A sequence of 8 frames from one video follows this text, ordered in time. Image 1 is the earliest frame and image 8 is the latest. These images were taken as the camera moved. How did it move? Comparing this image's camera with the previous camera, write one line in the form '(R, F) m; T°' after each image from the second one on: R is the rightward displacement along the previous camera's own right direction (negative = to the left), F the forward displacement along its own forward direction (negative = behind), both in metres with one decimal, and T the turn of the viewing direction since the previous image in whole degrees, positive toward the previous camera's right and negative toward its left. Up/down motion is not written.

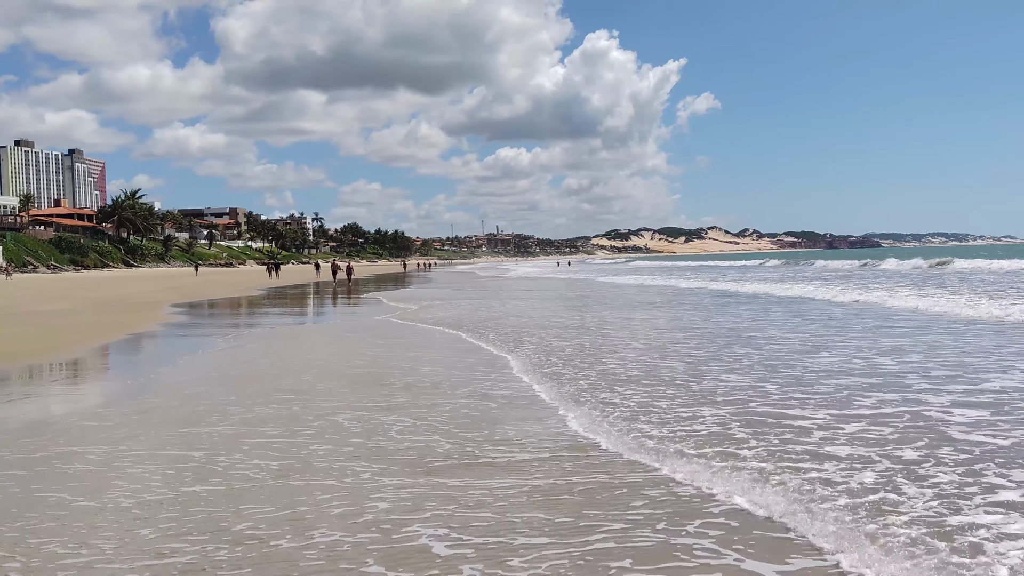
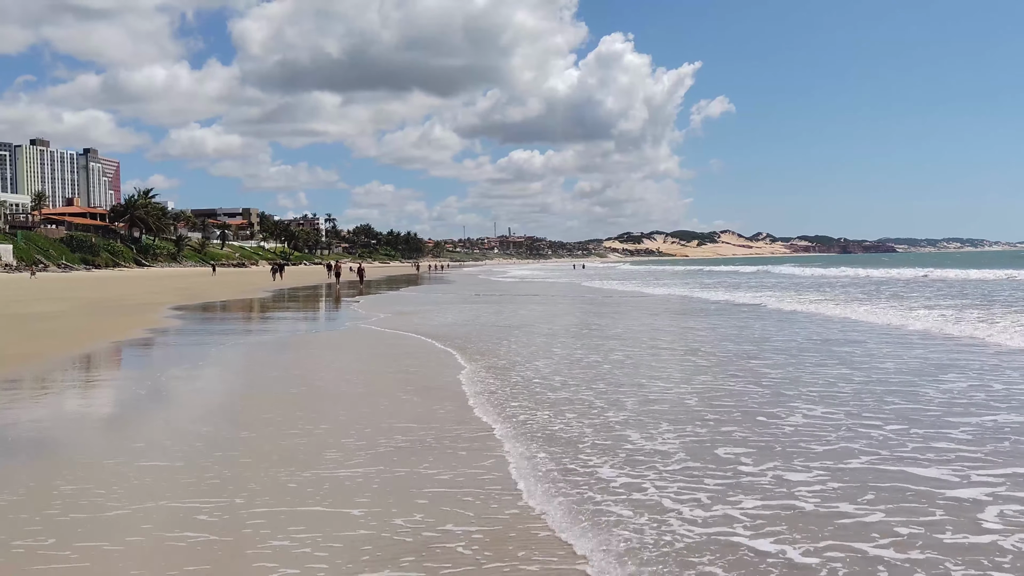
(-0.3, +1.0) m; -1°
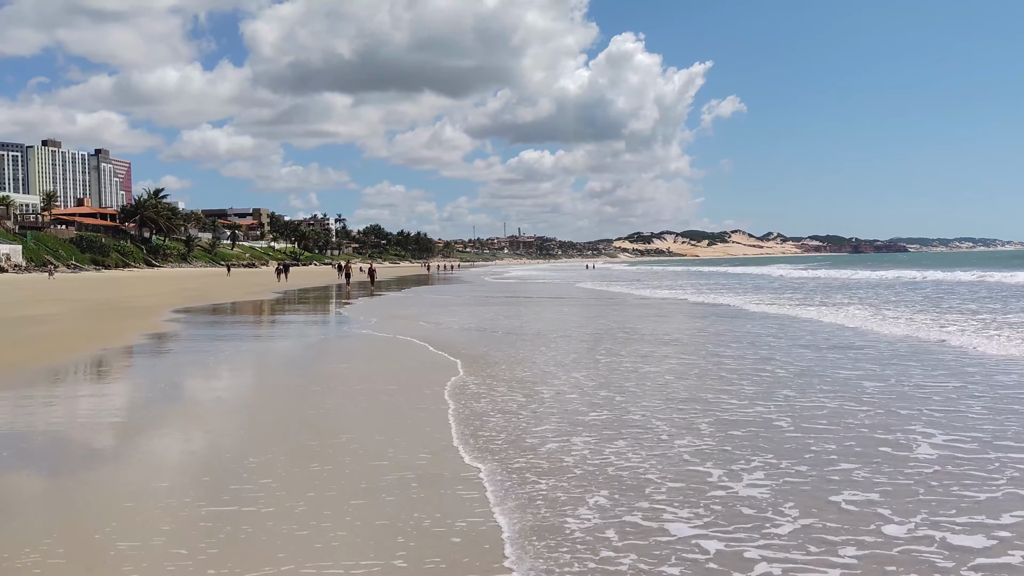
(-0.1, +0.7) m; -1°
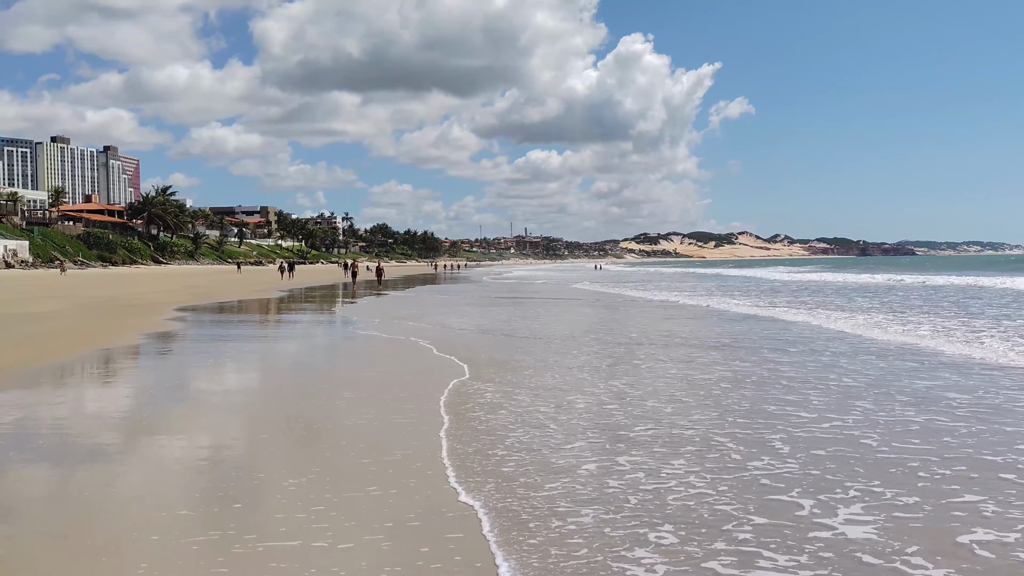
(-0.2, +0.5) m; -1°
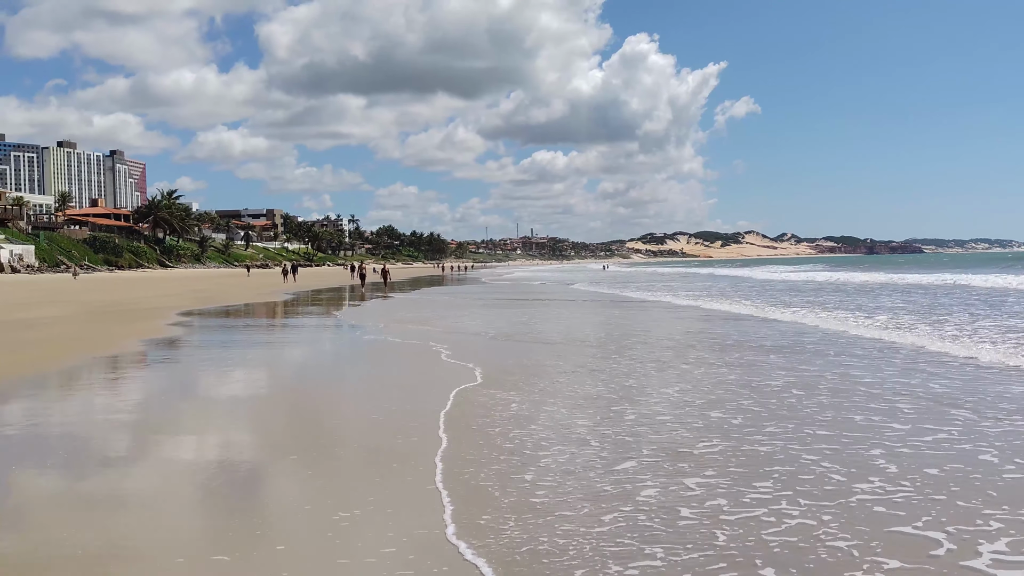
(-0.1, +0.5) m; -1°
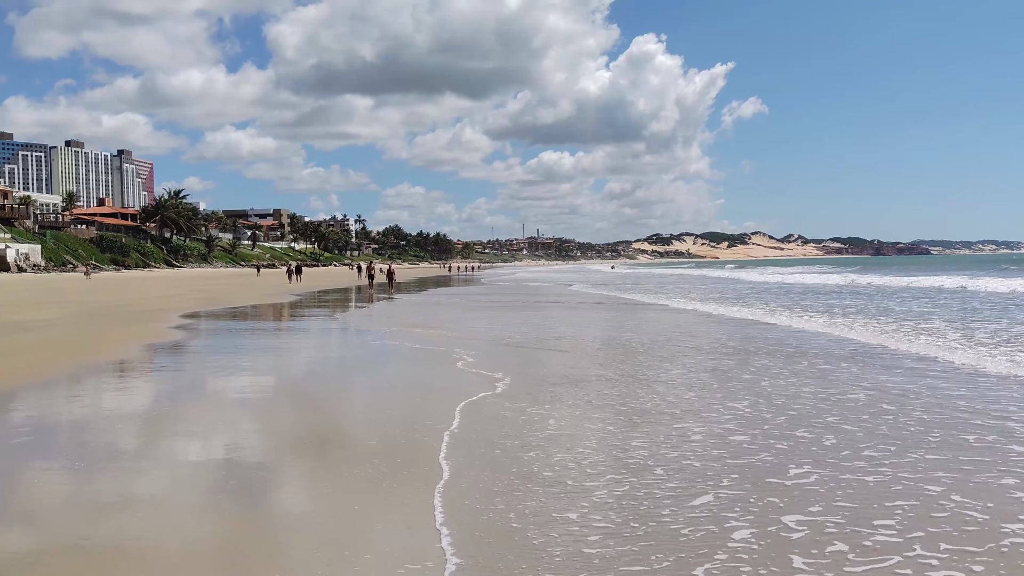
(0.0, +0.3) m; -1°
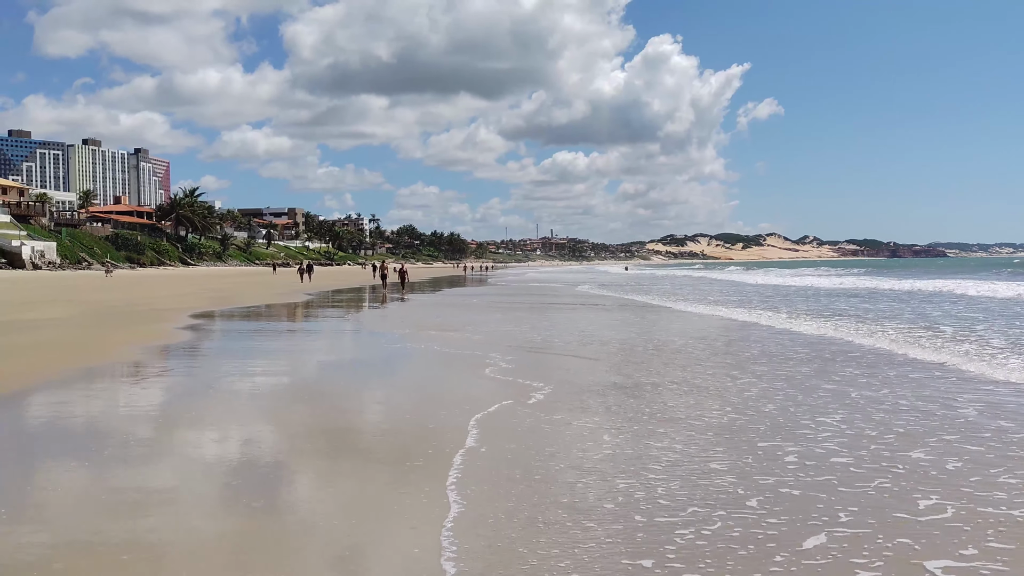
(-0.1, +0.6) m; -1°
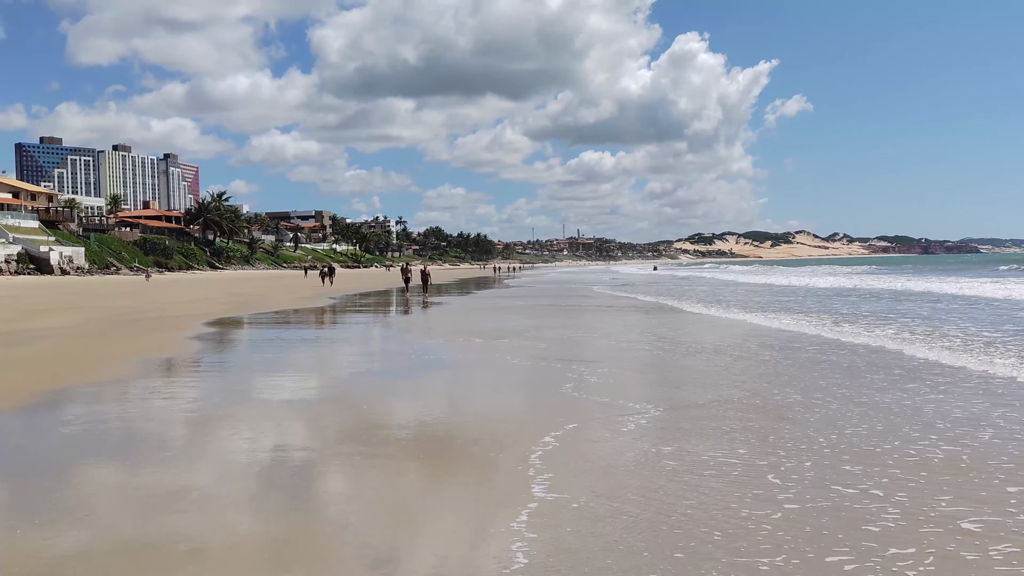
(-0.1, +1.2) m; -2°
